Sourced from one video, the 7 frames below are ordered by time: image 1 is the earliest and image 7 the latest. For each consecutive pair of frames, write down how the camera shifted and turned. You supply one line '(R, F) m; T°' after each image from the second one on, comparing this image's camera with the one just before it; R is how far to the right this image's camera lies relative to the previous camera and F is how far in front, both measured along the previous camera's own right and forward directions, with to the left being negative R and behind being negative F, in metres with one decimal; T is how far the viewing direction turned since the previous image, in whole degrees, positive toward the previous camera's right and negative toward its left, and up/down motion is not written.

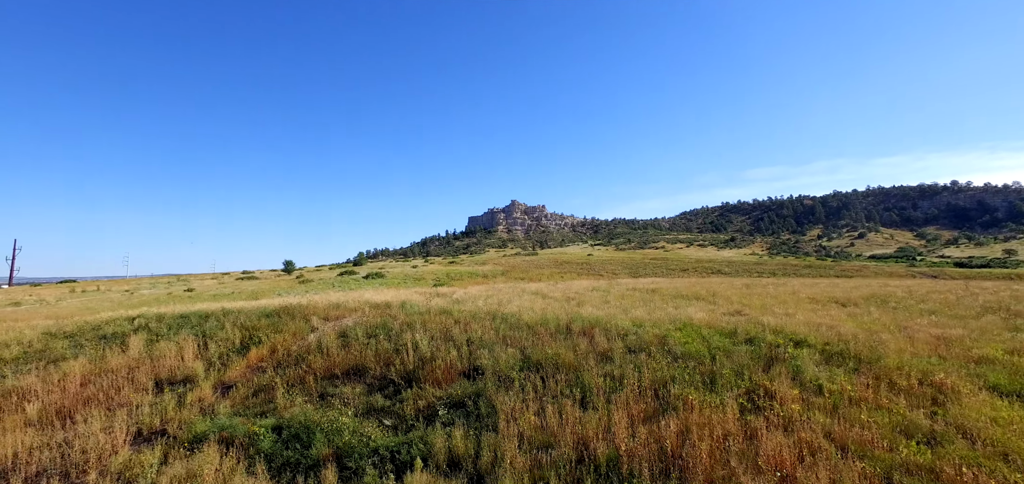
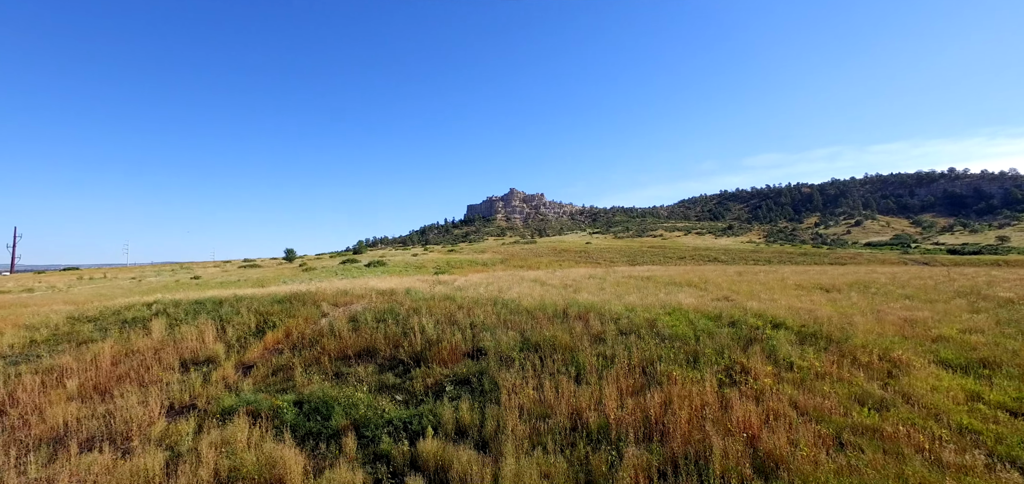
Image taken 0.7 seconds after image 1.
(0.0, -0.6) m; 0°
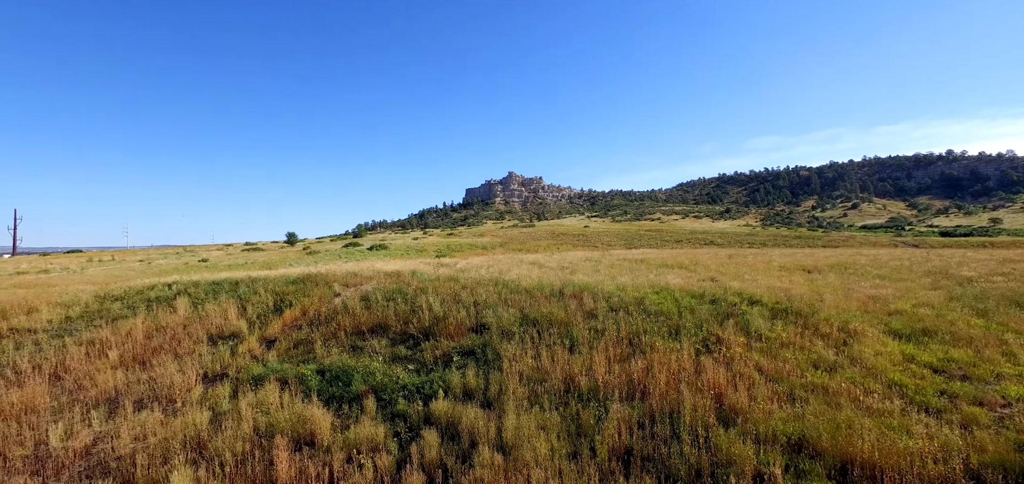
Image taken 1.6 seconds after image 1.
(0.0, -0.7) m; 0°
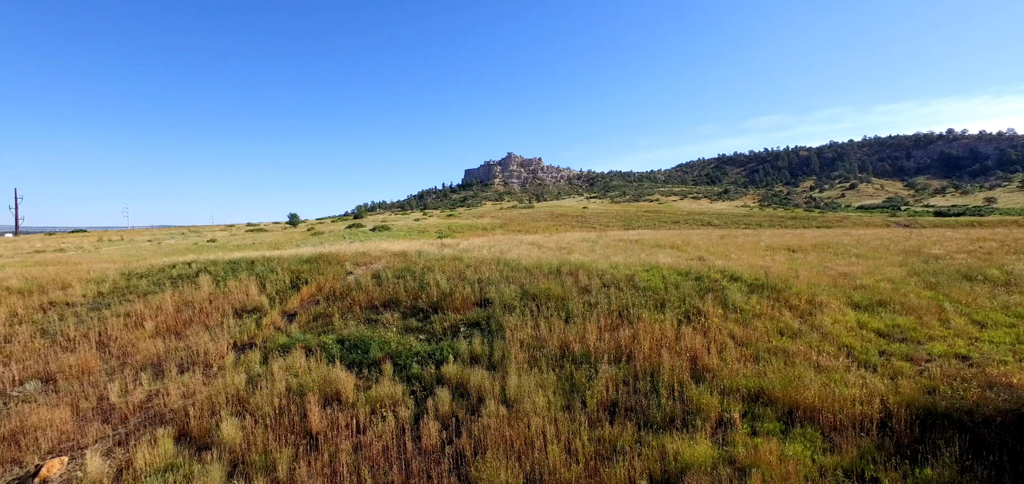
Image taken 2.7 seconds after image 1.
(0.0, -0.8) m; 0°
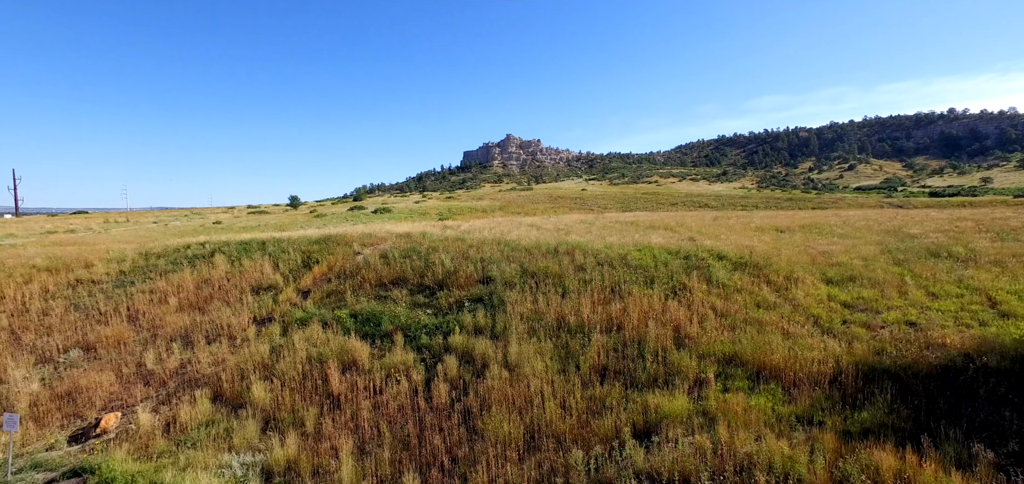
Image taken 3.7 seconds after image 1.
(0.0, -0.6) m; 0°
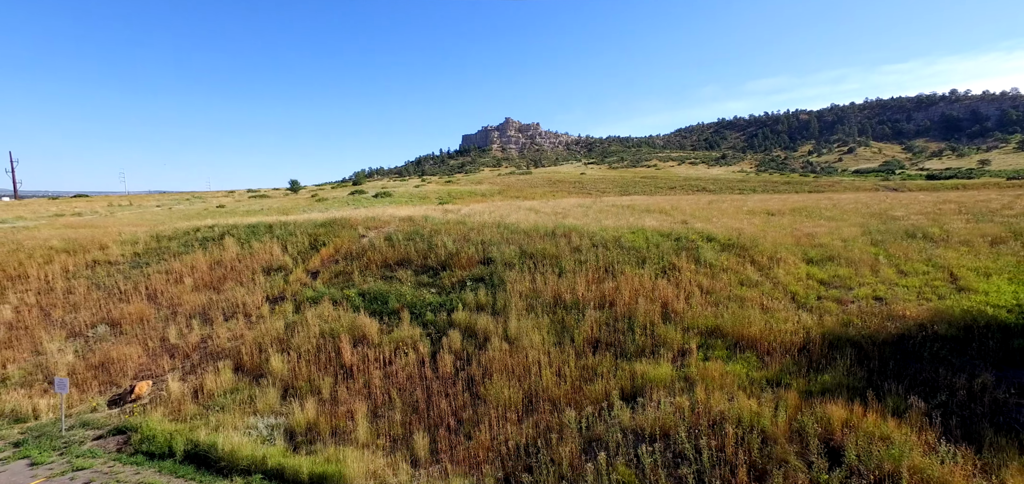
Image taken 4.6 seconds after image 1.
(0.0, -0.5) m; 0°
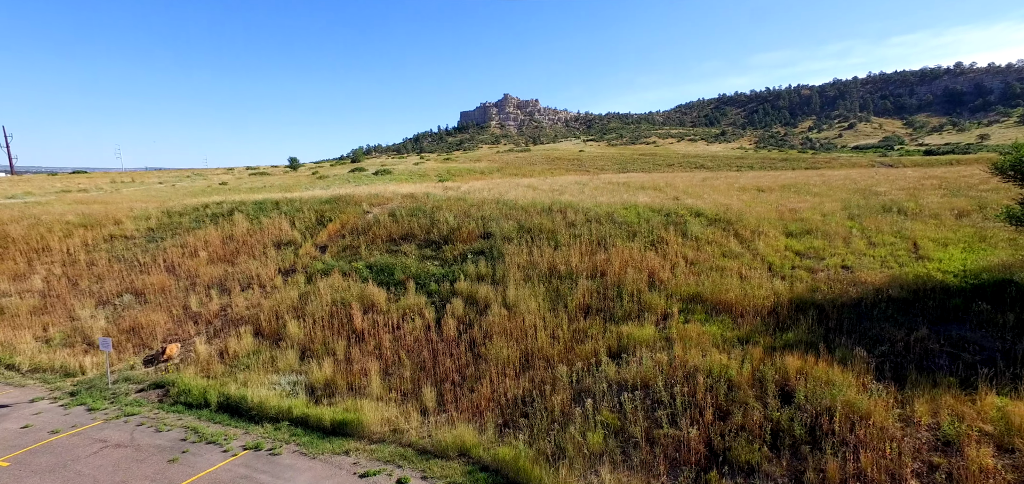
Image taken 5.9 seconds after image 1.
(0.0, -0.6) m; 0°
